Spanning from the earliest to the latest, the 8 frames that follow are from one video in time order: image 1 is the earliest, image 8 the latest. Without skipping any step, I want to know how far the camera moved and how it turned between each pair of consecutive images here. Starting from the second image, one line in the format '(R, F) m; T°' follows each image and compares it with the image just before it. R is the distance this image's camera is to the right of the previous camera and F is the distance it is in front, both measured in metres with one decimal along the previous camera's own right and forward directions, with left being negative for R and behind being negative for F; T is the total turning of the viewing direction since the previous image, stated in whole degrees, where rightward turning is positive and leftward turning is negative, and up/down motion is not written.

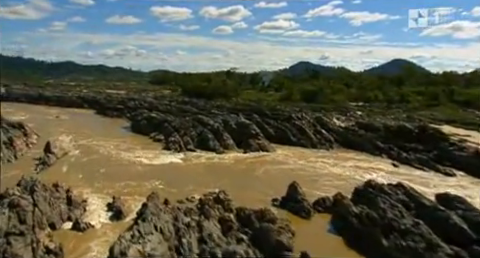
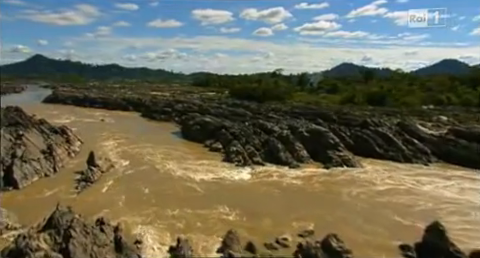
(-1.9, +3.2) m; -7°
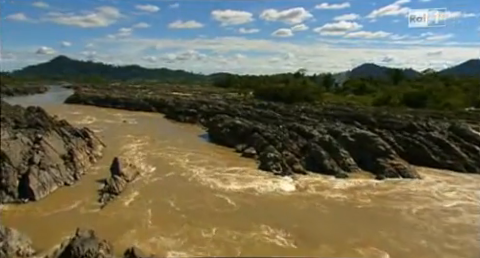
(-0.9, +1.5) m; -3°
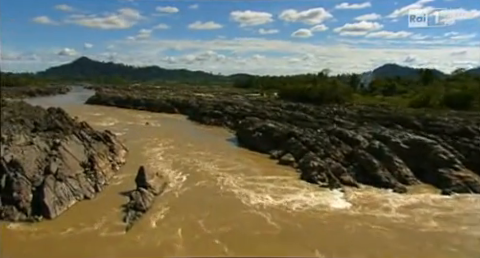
(-0.8, +1.5) m; -3°
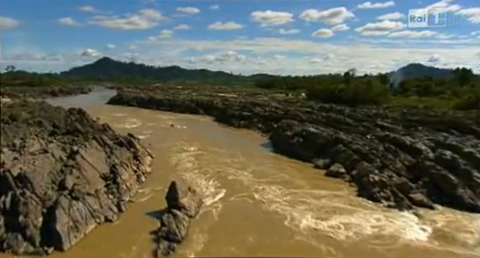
(-0.8, +1.6) m; -3°
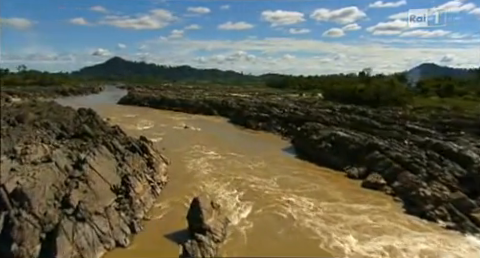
(-0.5, +1.1) m; -2°
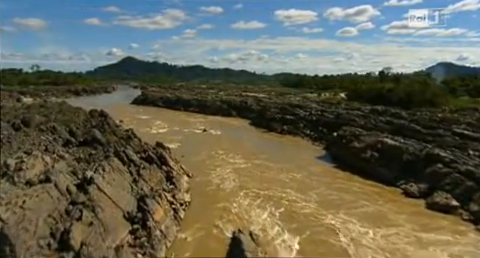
(-0.7, +1.6) m; -2°
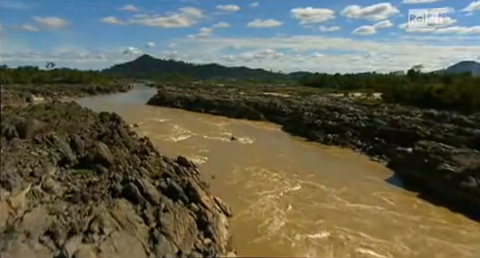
(-1.0, +2.7) m; -3°
